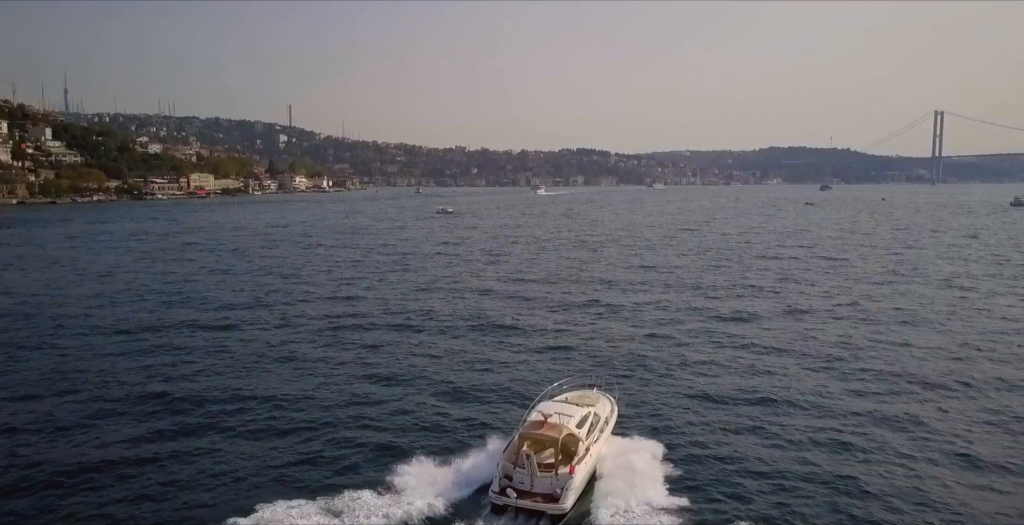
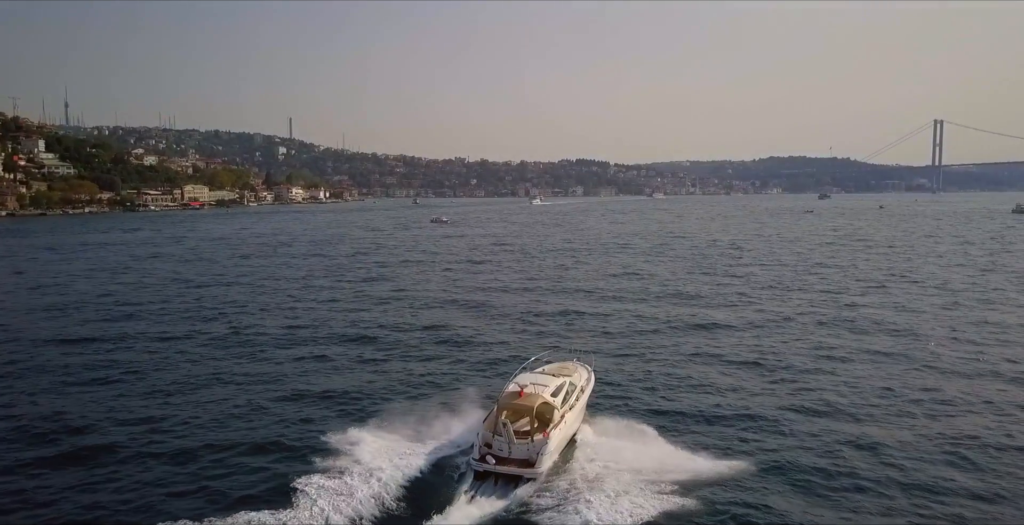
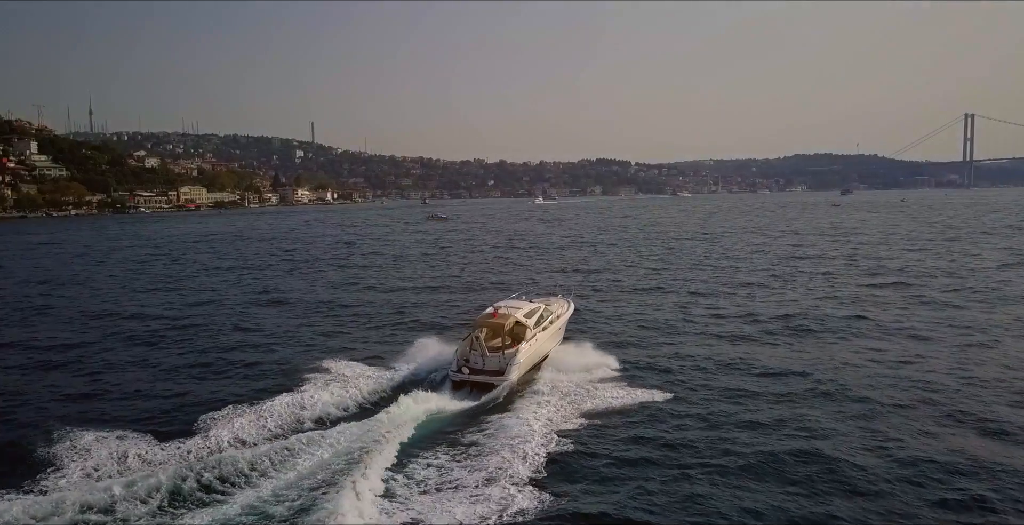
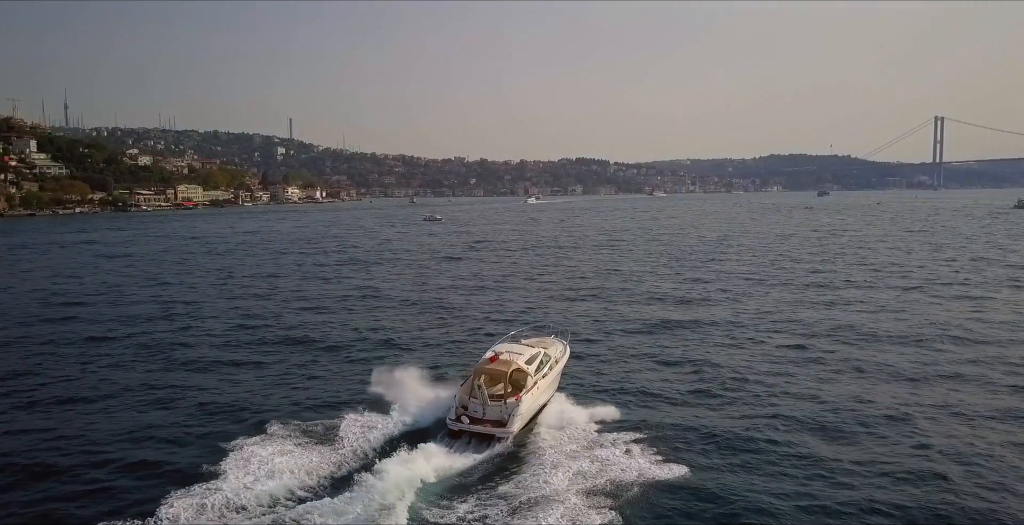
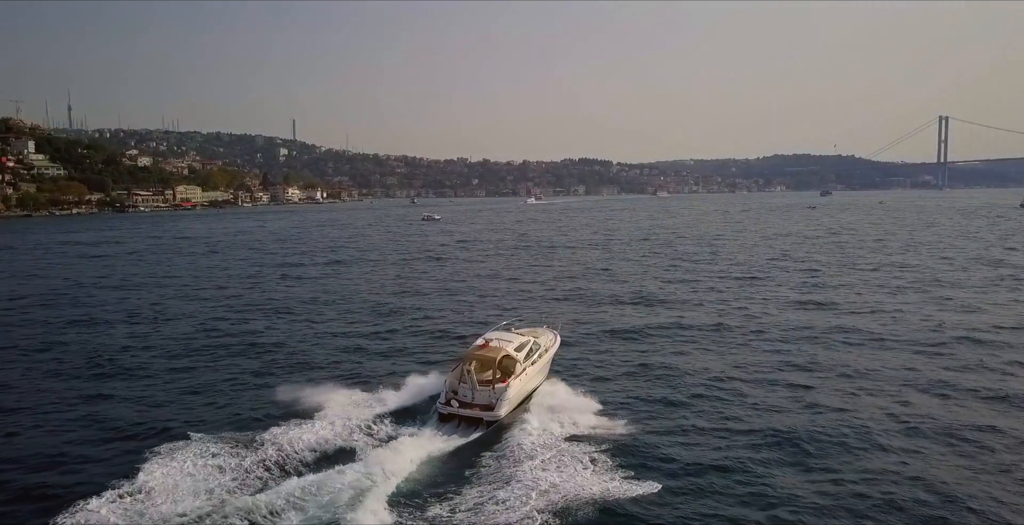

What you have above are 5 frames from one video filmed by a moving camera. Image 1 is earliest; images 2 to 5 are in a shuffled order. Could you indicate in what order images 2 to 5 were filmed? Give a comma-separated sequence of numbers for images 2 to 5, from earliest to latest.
2, 4, 5, 3
